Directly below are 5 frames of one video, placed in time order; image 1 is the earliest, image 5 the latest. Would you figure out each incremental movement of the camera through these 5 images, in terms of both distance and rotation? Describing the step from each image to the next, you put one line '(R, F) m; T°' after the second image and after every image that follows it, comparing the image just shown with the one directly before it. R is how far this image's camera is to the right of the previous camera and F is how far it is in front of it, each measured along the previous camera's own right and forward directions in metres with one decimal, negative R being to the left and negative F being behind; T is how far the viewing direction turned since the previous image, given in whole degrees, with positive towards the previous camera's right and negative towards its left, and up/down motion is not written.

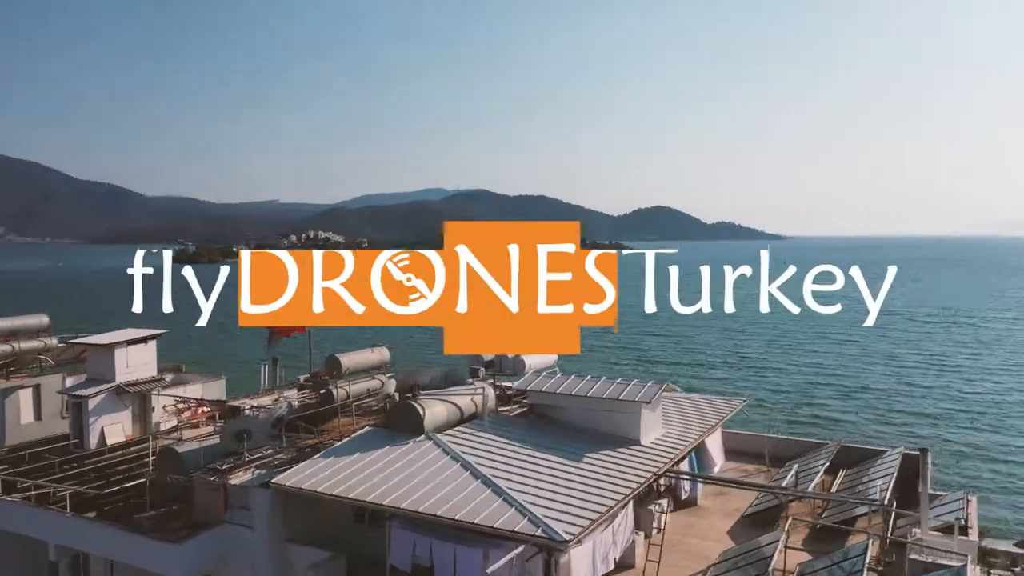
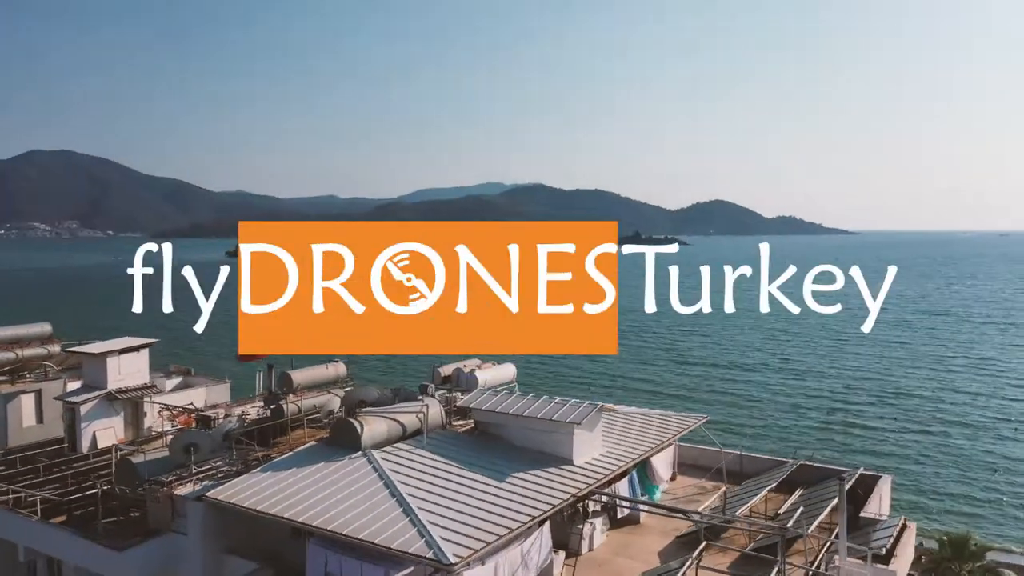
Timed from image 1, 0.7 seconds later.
(+2.1, -0.3) m; -3°
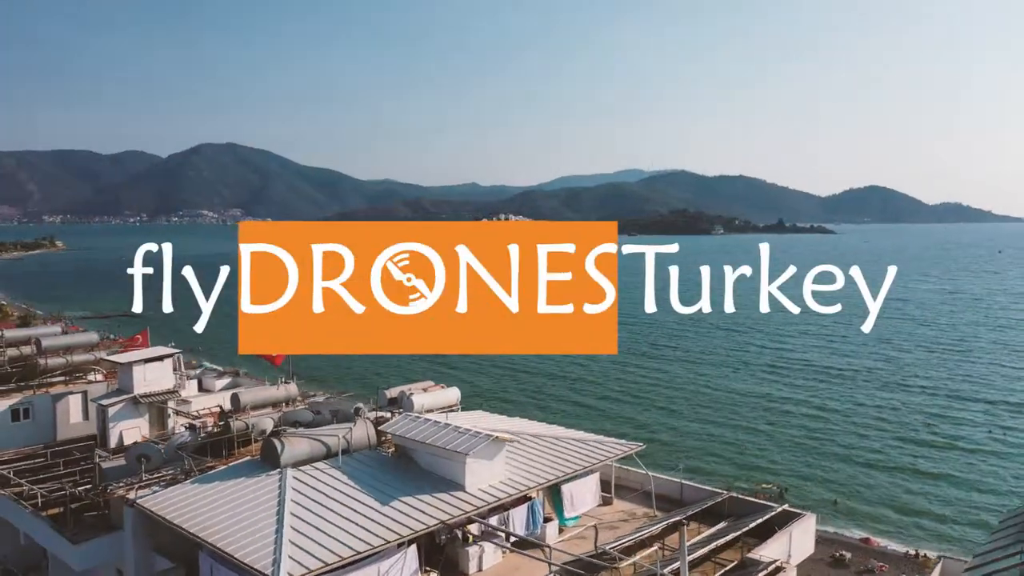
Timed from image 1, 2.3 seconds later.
(+4.4, -0.9) m; -8°
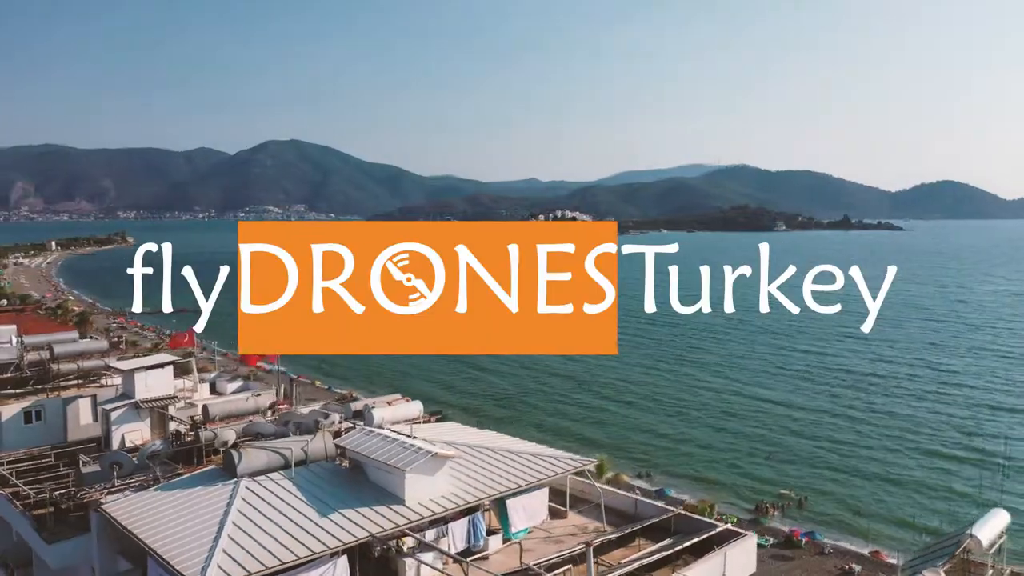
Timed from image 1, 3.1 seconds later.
(+2.4, -0.7) m; -3°
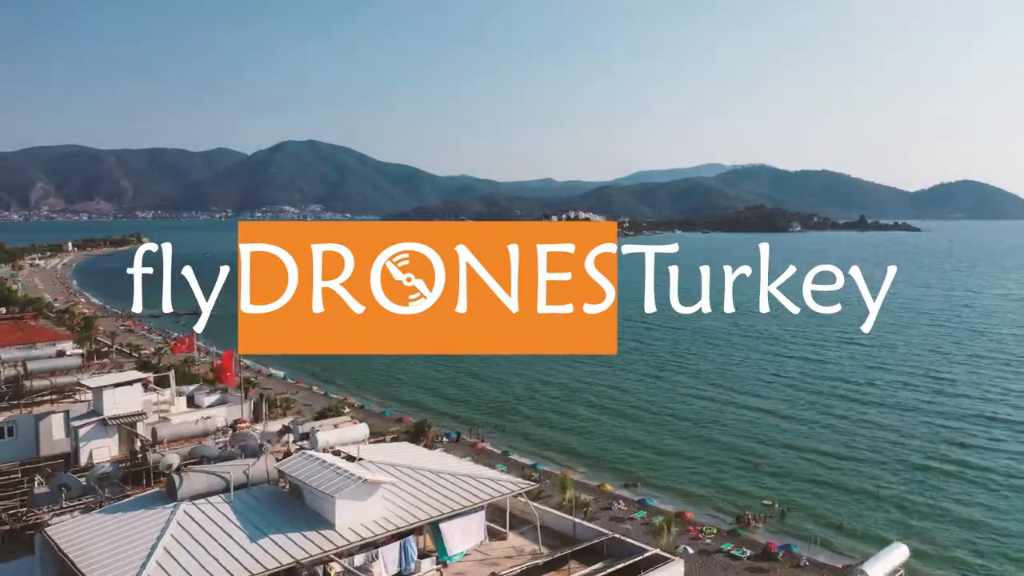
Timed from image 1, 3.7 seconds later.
(+2.0, -0.4) m; -1°
